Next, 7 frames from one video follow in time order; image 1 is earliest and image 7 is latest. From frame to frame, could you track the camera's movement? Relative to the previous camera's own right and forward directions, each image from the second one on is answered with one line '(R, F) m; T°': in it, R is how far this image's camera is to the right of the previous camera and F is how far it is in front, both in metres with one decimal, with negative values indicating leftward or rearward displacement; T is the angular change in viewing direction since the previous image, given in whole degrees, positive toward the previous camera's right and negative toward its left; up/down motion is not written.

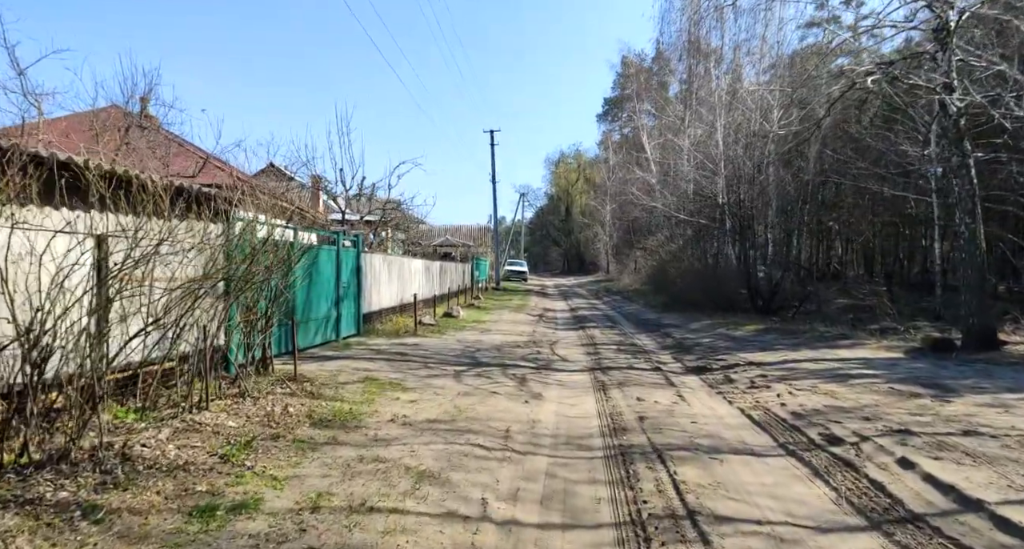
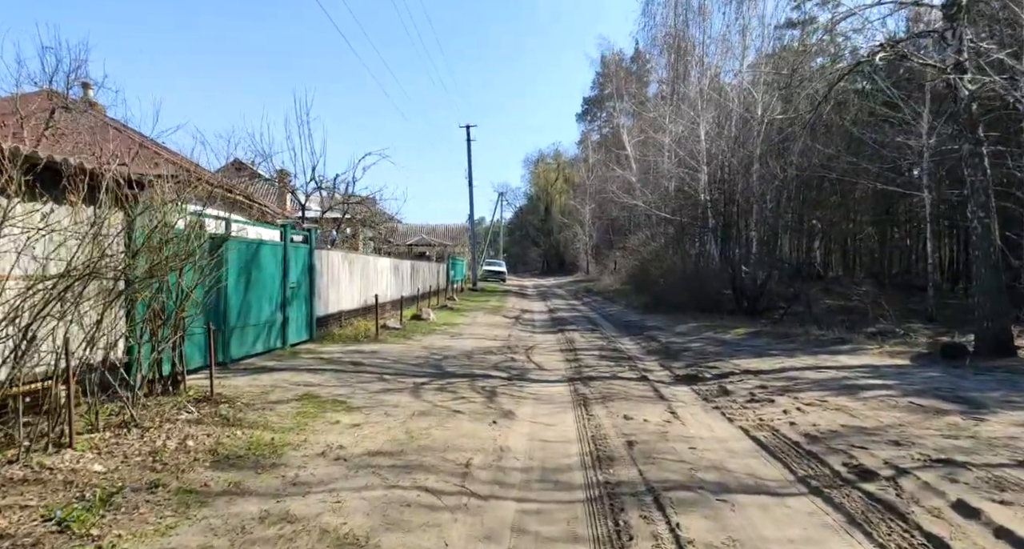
(+0.1, +1.3) m; +2°
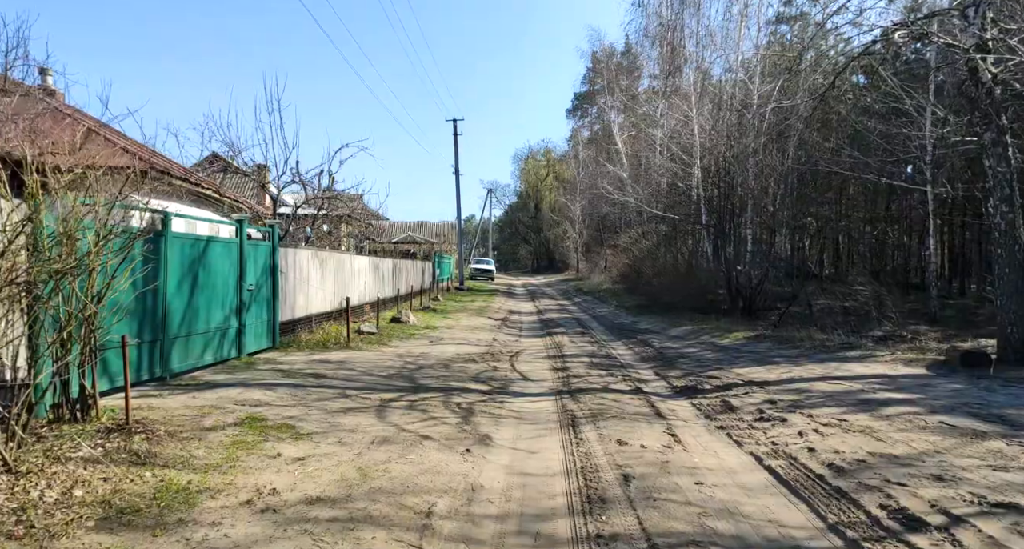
(+0.1, +1.0) m; +1°
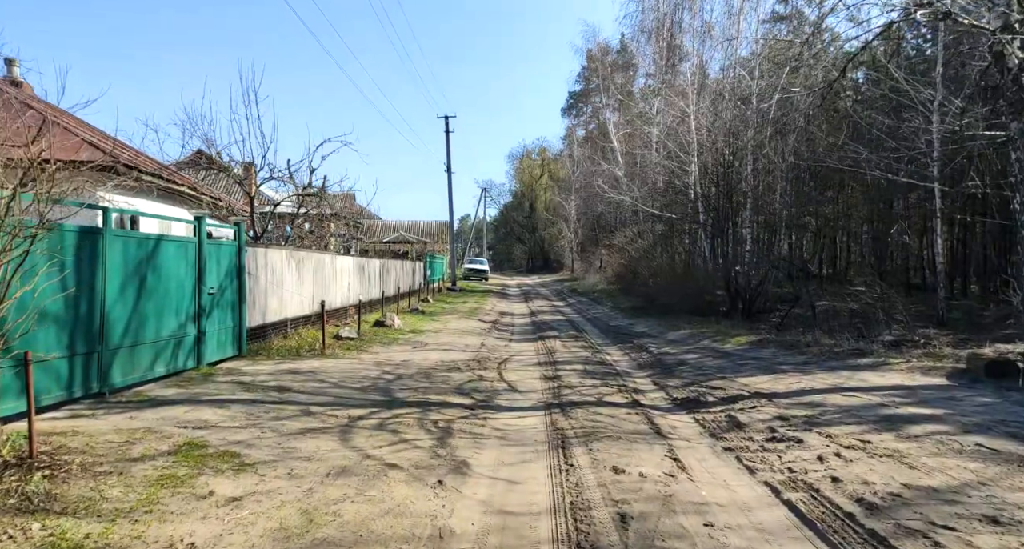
(+0.1, +0.8) m; 0°
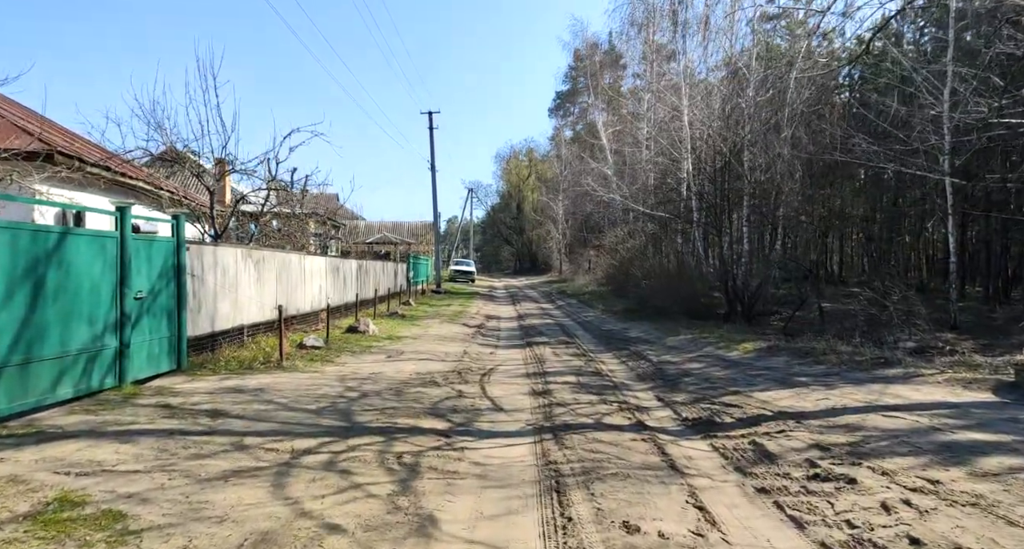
(0.0, +1.3) m; +1°
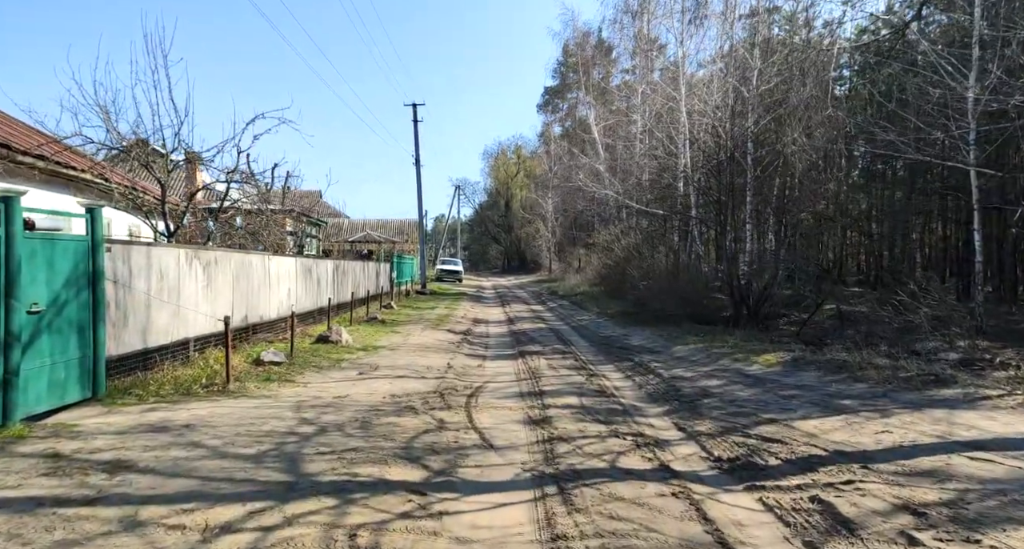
(0.0, +1.5) m; +1°
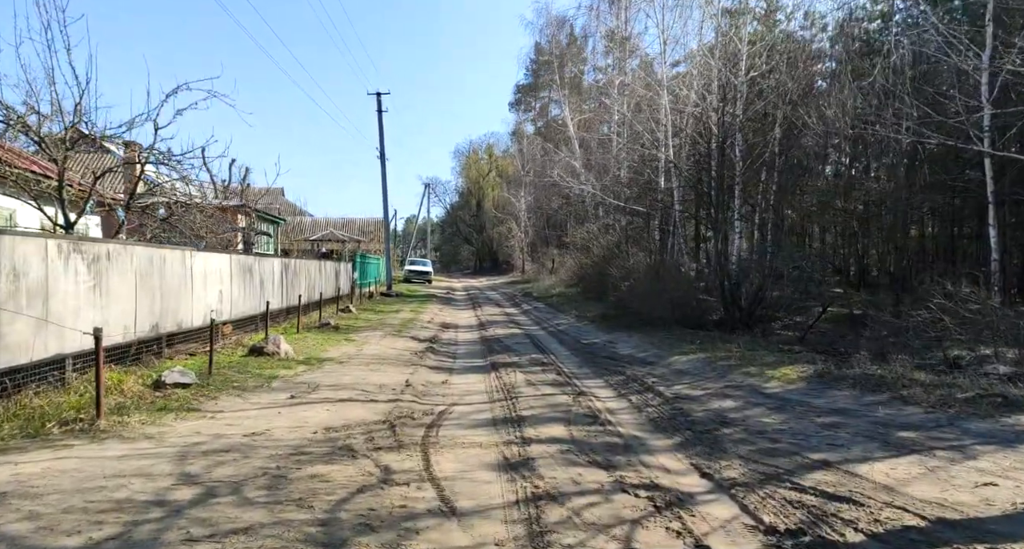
(0.0, +1.9) m; +2°
